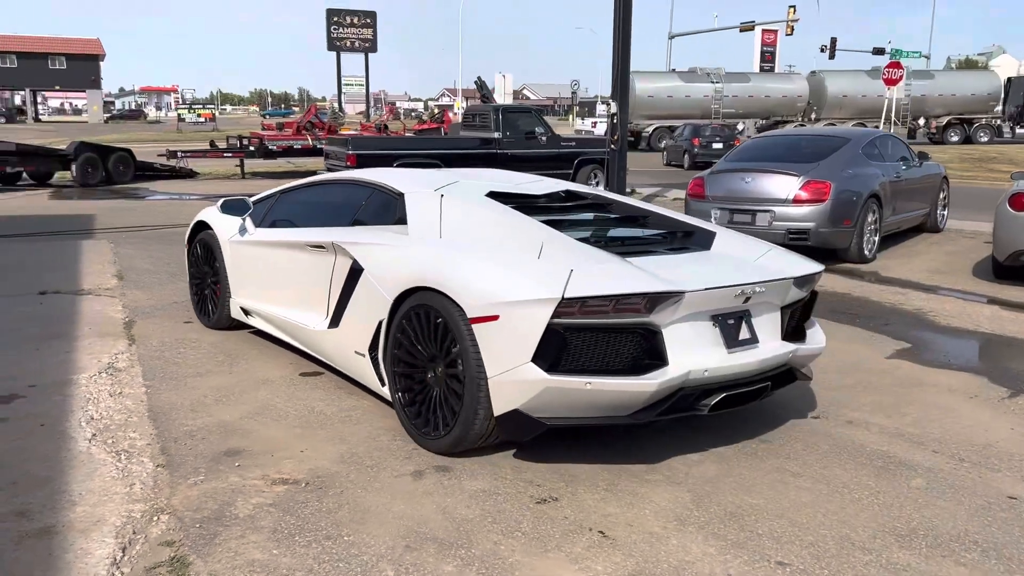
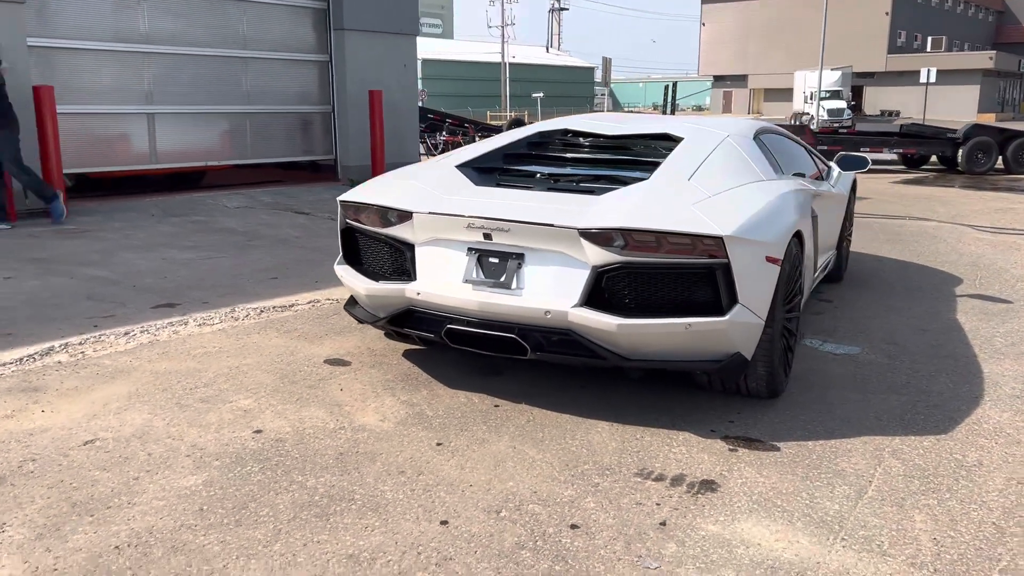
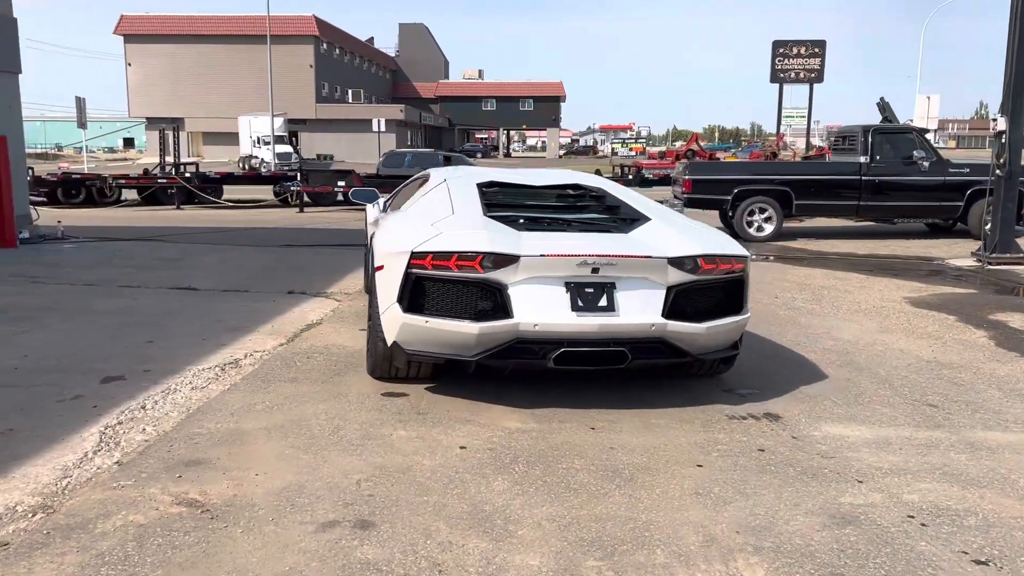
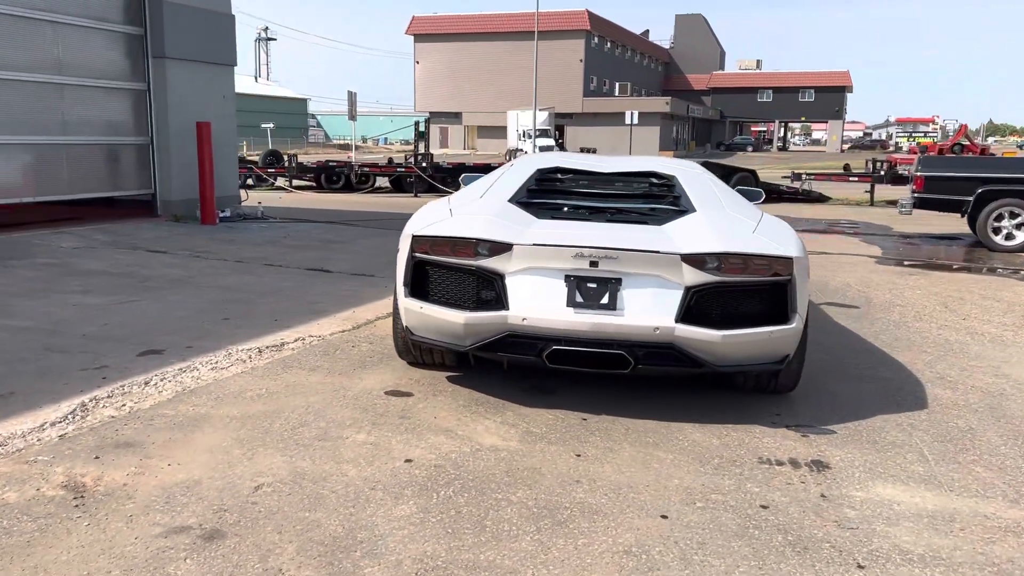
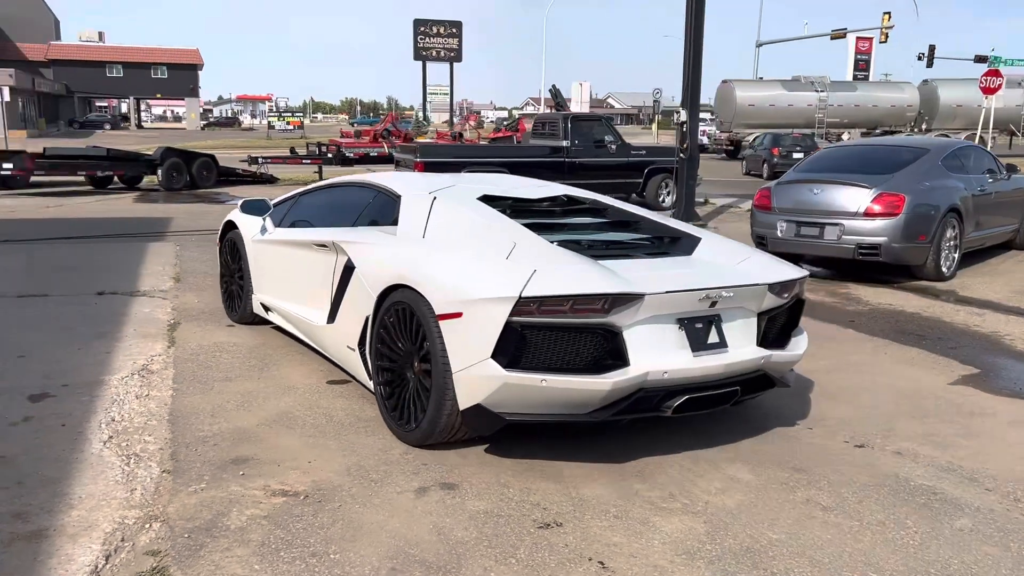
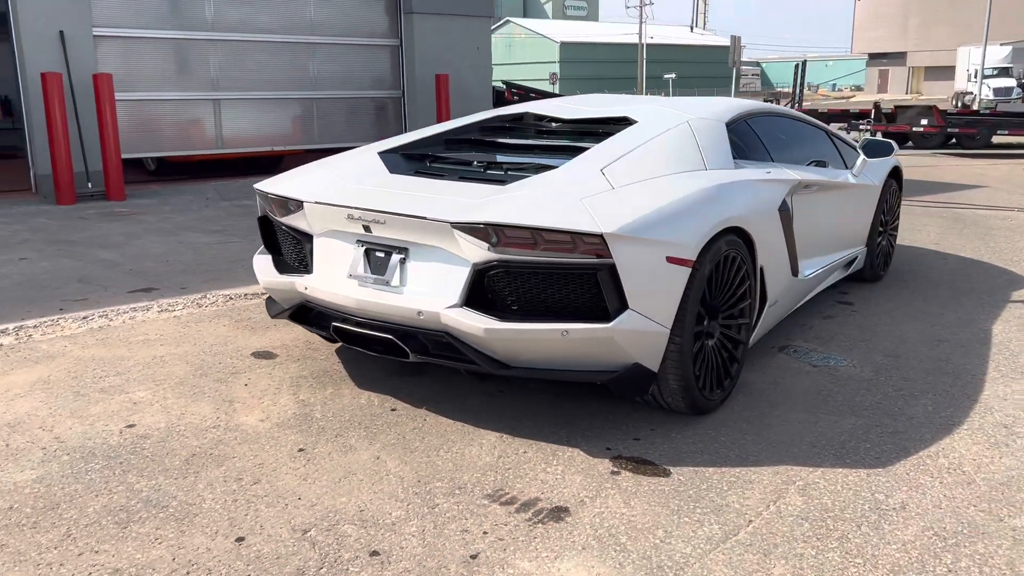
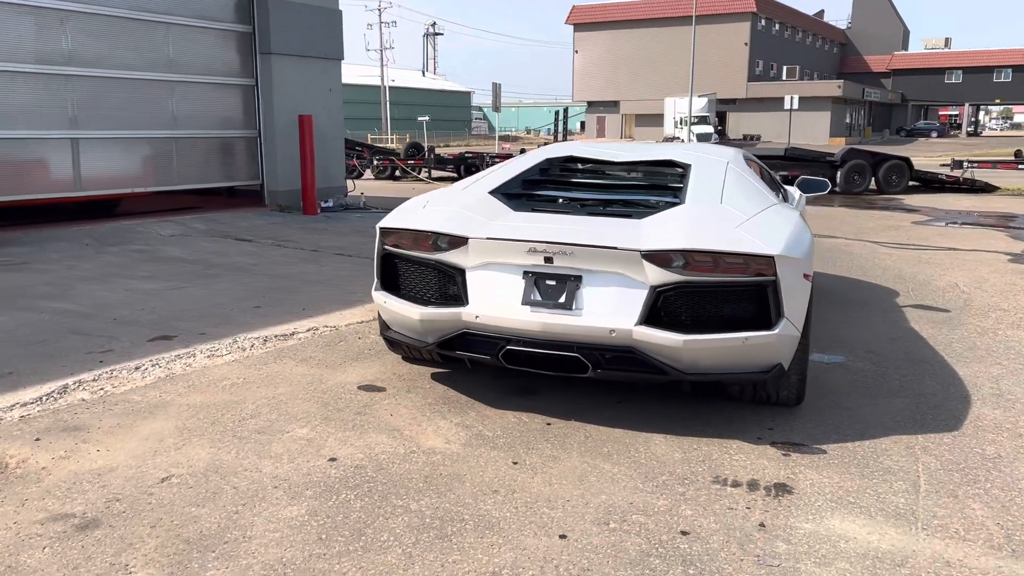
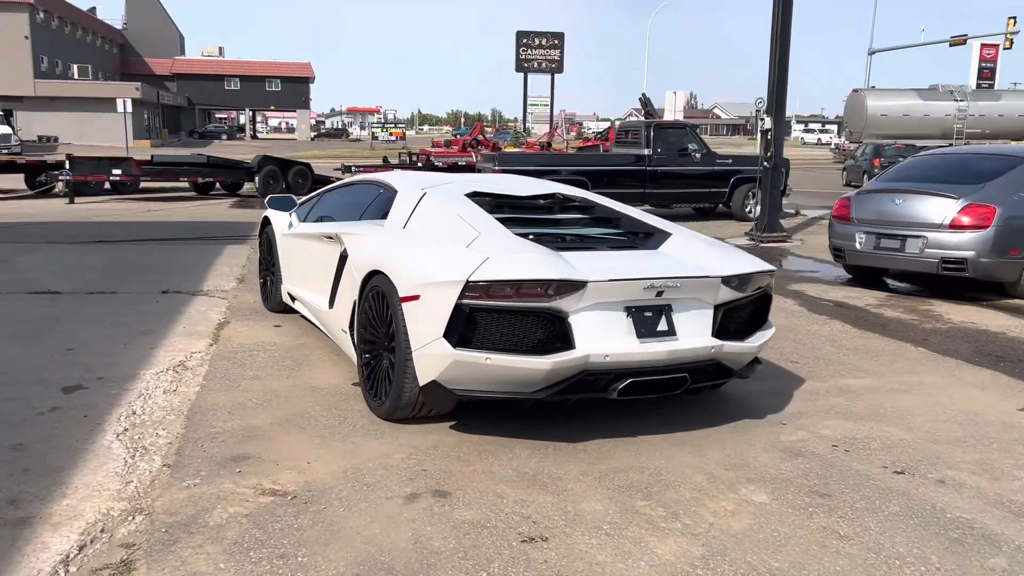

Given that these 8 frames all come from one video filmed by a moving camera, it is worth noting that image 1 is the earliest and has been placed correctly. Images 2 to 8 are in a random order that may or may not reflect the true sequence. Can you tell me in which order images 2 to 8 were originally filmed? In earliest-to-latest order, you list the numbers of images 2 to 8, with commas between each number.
5, 8, 3, 4, 7, 2, 6
